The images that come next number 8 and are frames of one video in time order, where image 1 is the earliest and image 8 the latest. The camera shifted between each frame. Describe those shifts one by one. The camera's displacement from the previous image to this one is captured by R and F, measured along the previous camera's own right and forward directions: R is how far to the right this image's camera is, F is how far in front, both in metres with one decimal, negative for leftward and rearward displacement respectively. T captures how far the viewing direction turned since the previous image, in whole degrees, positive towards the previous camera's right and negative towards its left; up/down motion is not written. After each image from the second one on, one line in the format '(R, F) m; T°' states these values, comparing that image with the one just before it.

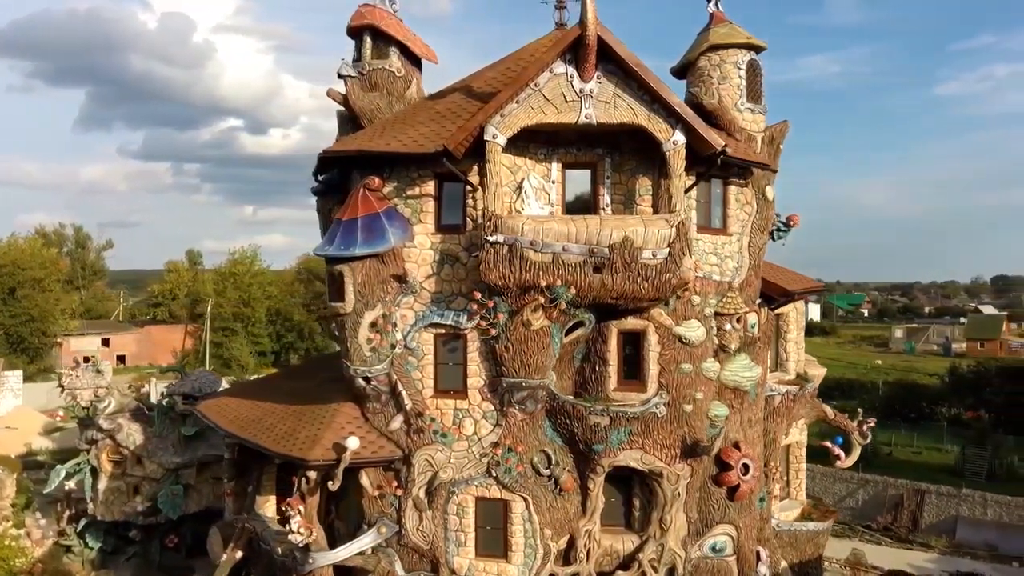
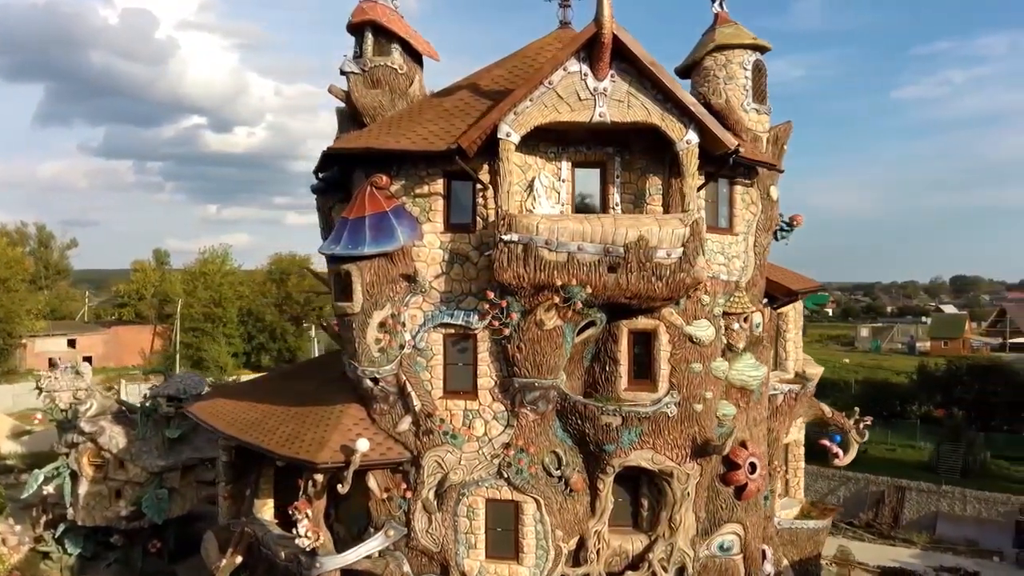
(-0.6, +0.1) m; +2°
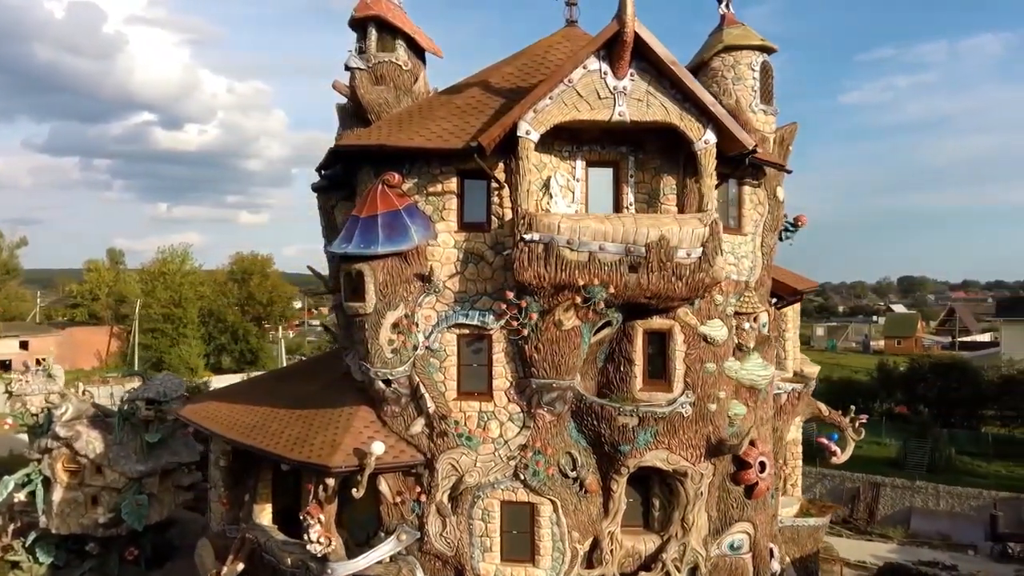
(-0.8, +0.2) m; +2°
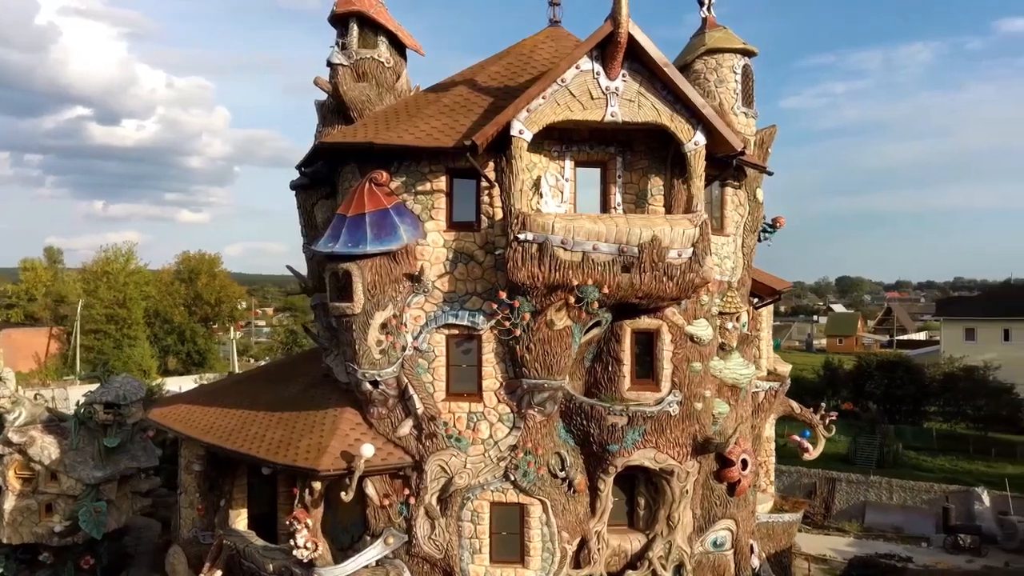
(-0.6, +0.1) m; +3°
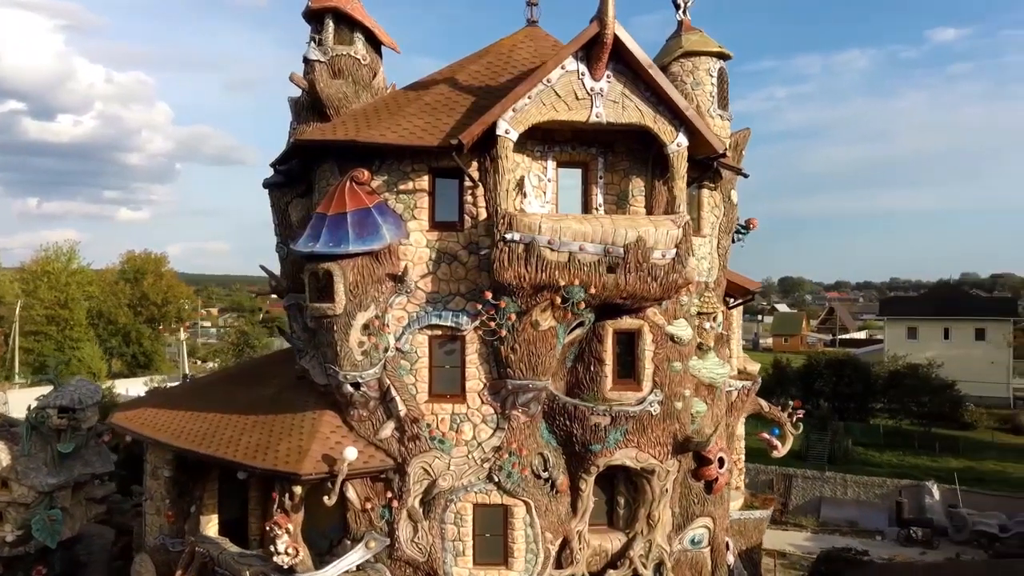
(-0.5, +0.1) m; +3°
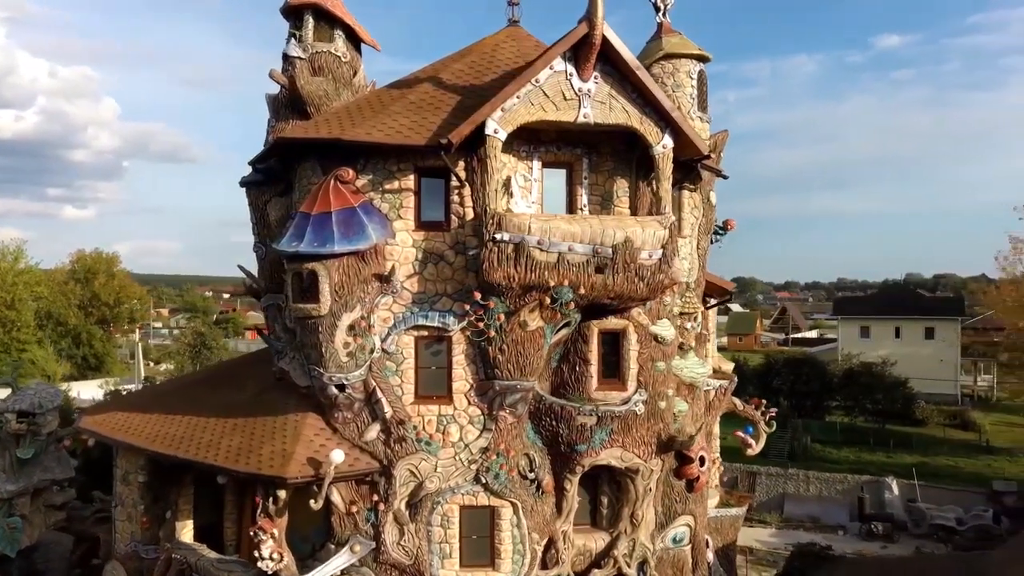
(-0.4, 0.0) m; +3°
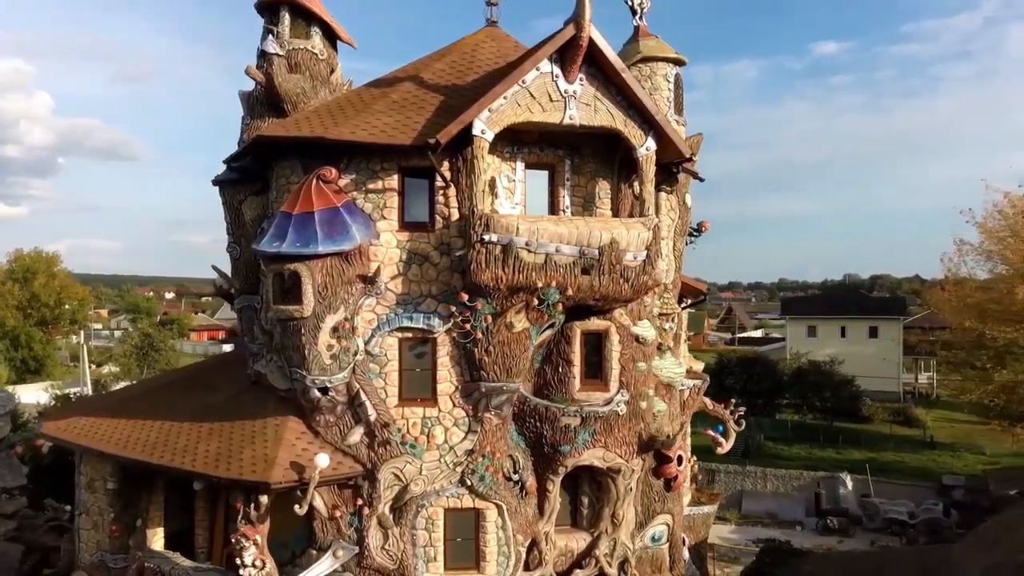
(-0.5, 0.0) m; +3°
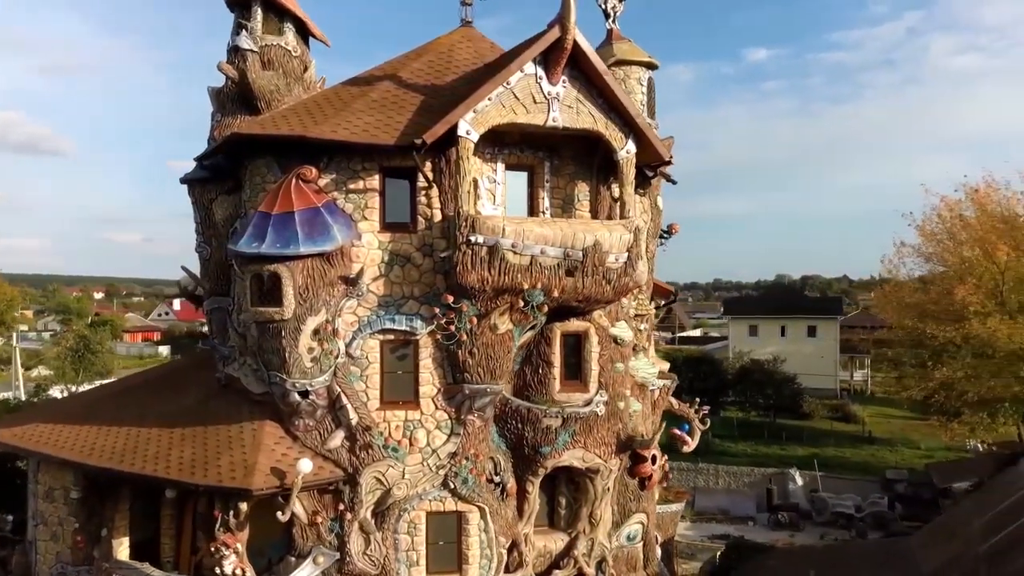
(-0.6, 0.0) m; +4°
